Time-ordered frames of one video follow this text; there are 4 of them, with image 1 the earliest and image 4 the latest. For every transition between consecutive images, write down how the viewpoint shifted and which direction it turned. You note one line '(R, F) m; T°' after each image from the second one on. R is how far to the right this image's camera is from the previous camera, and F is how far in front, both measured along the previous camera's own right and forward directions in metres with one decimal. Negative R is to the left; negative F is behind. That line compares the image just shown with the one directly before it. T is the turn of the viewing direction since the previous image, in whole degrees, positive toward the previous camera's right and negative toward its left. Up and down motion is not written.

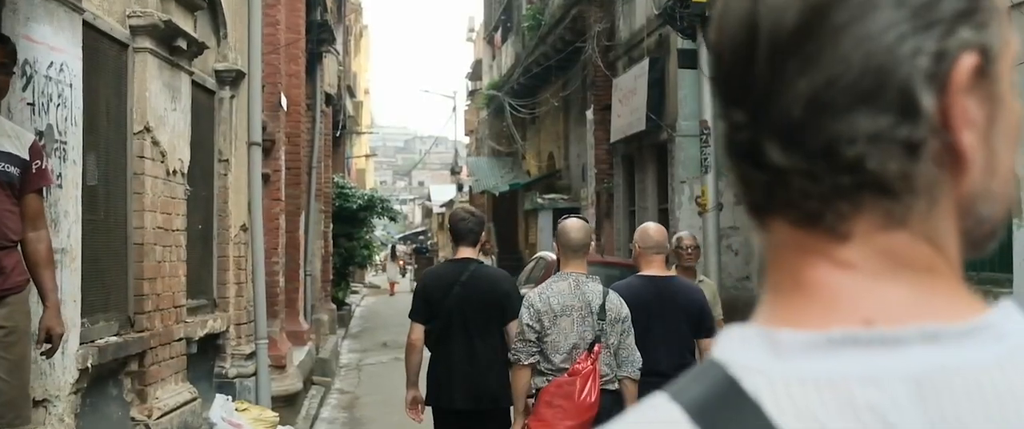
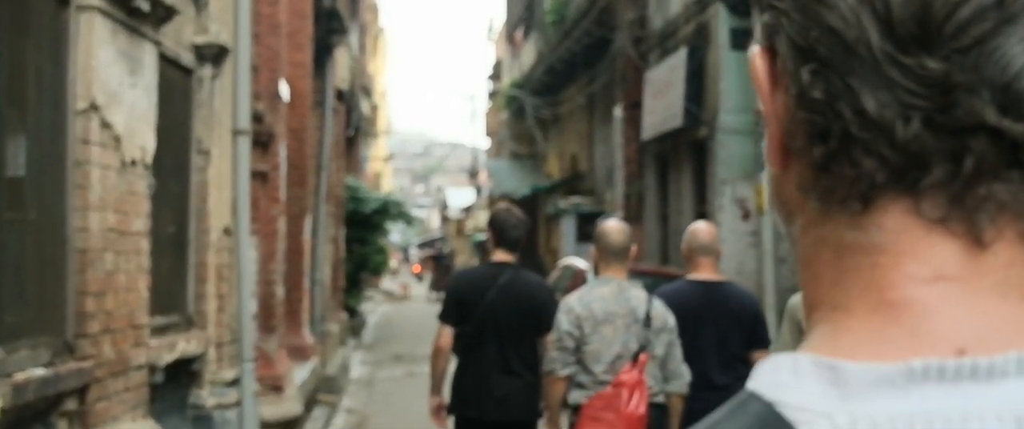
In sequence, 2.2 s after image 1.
(-0.1, +1.2) m; -1°
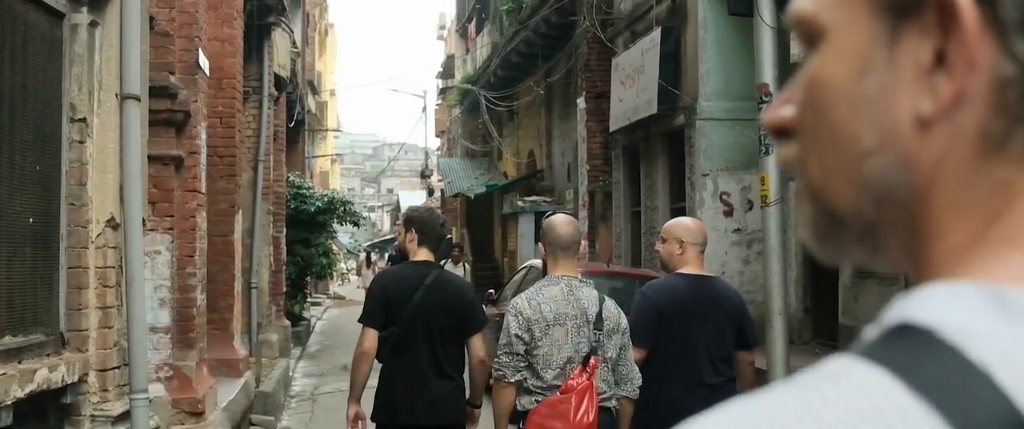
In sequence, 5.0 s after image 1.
(-0.1, +1.4) m; +3°
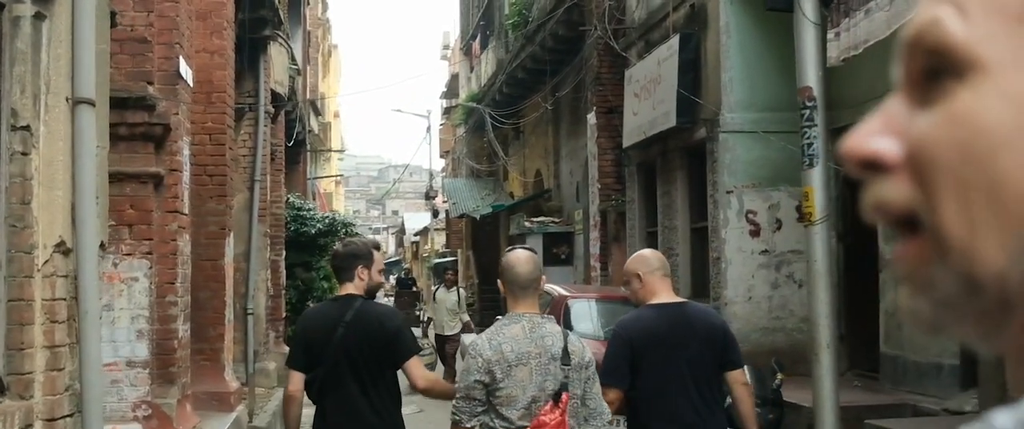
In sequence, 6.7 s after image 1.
(-0.1, +0.7) m; 0°
